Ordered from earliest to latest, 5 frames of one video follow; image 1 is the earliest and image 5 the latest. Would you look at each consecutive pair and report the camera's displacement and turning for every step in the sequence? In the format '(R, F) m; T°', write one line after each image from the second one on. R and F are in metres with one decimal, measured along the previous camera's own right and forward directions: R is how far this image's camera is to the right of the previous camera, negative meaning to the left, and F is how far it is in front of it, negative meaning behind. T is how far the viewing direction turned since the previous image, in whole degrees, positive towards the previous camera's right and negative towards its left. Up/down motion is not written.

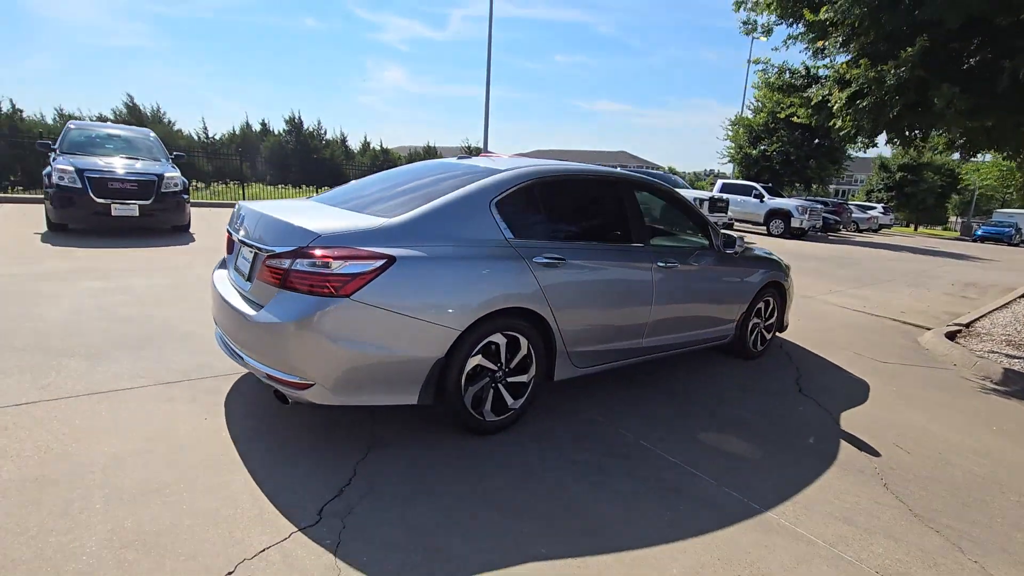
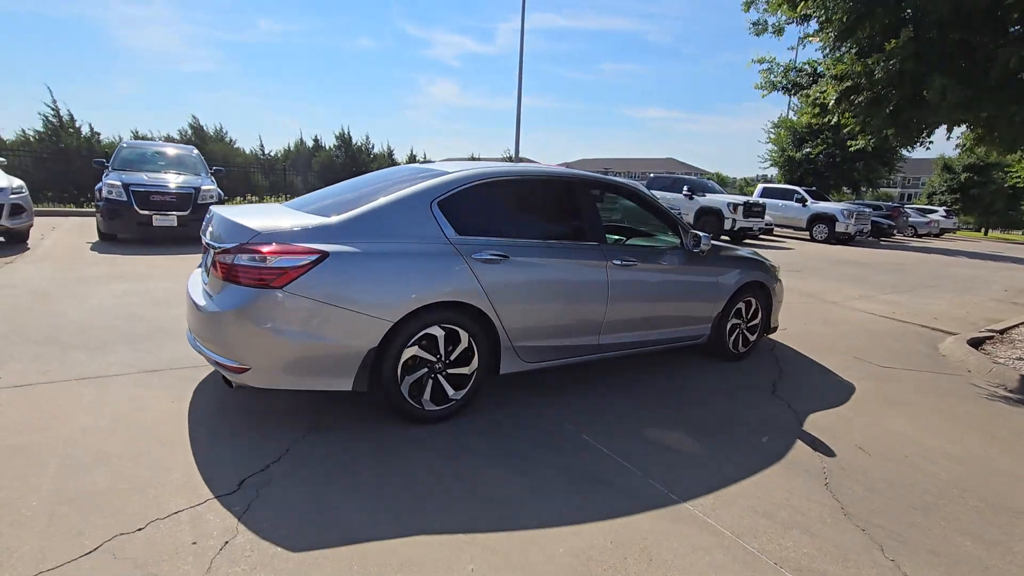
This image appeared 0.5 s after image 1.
(+0.7, -0.1) m; -5°
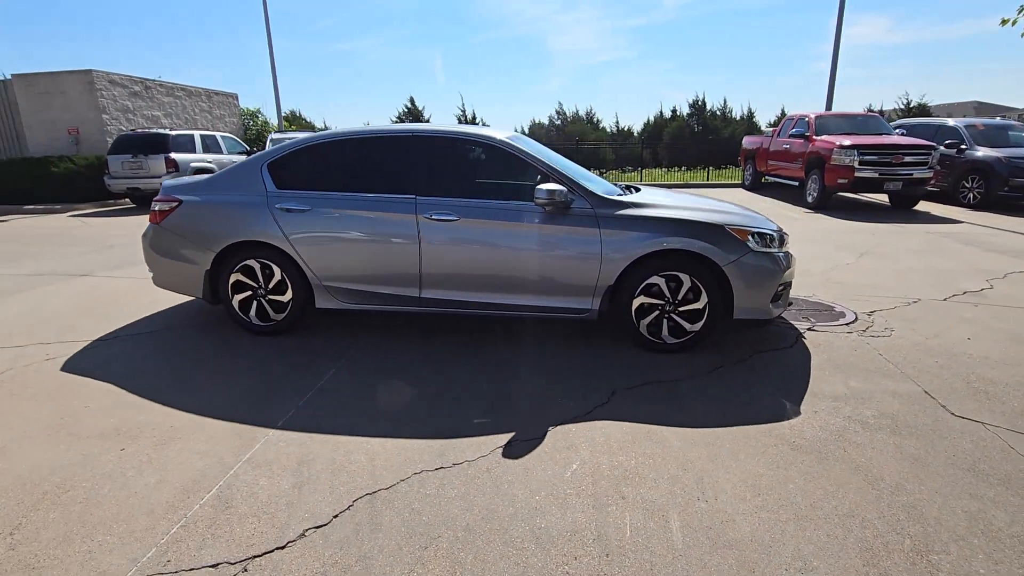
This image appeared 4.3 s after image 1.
(+4.0, +1.4) m; -39°
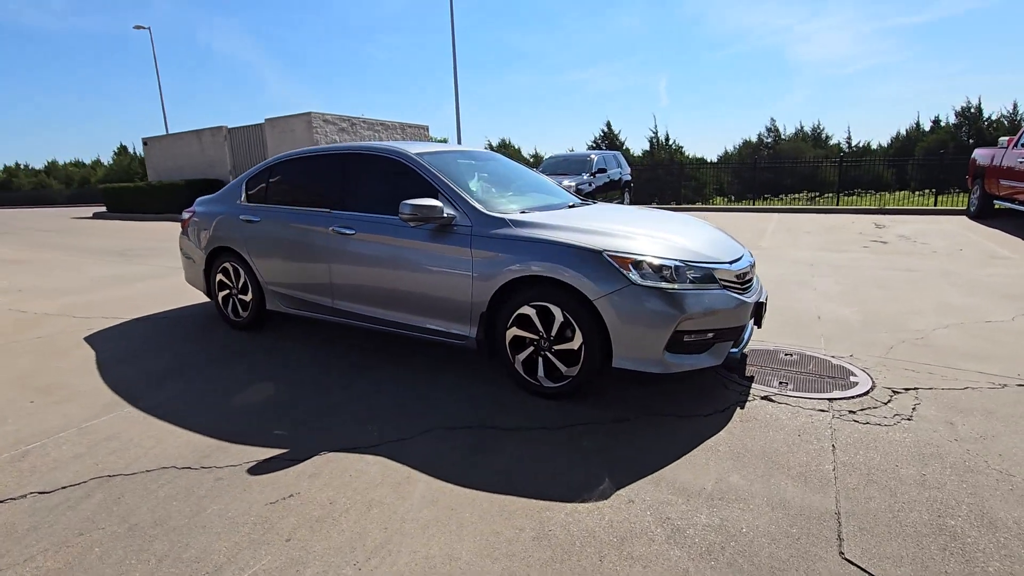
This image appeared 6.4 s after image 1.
(+2.3, +0.8) m; -22°
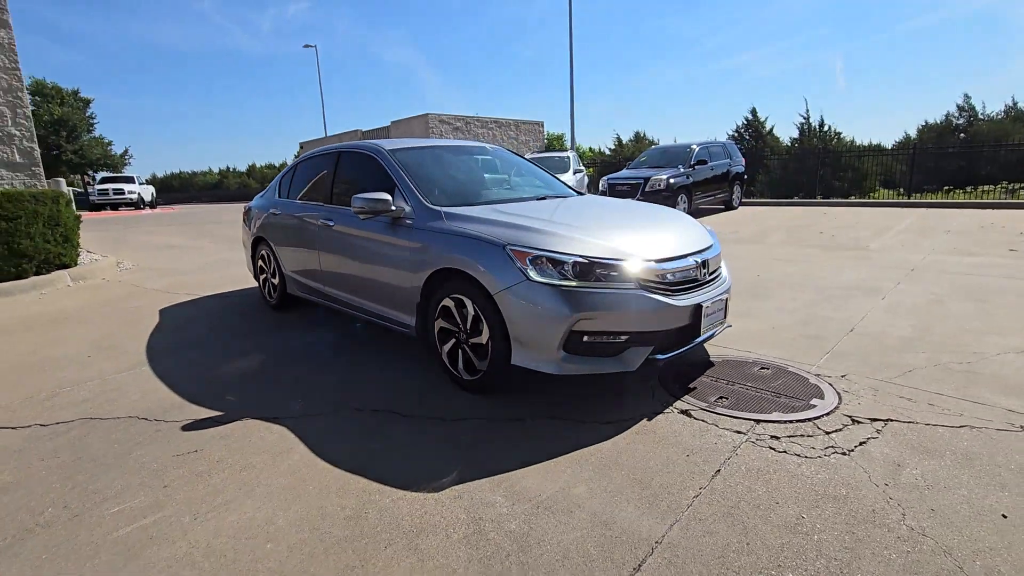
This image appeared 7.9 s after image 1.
(+1.4, +0.2) m; -15°
